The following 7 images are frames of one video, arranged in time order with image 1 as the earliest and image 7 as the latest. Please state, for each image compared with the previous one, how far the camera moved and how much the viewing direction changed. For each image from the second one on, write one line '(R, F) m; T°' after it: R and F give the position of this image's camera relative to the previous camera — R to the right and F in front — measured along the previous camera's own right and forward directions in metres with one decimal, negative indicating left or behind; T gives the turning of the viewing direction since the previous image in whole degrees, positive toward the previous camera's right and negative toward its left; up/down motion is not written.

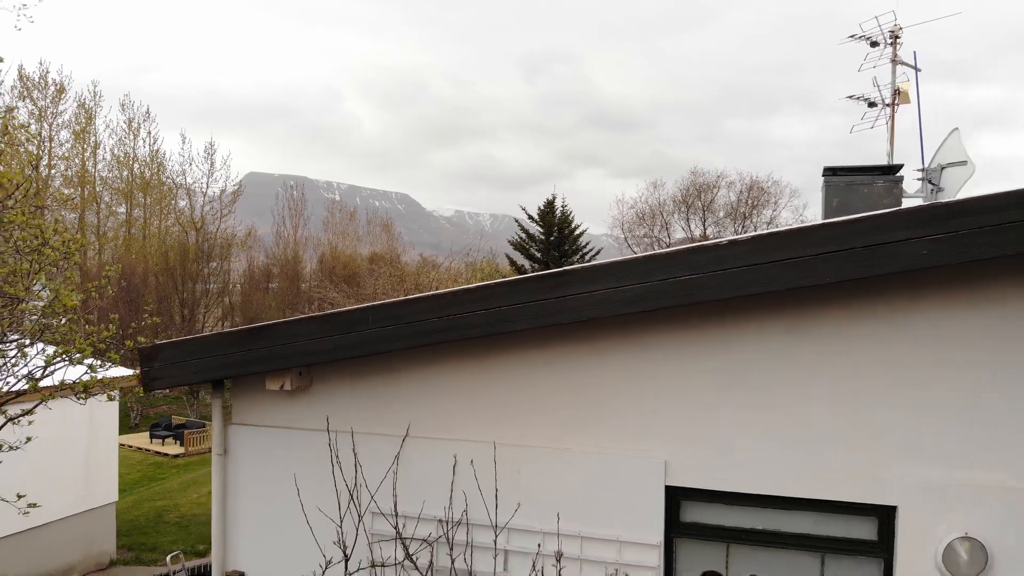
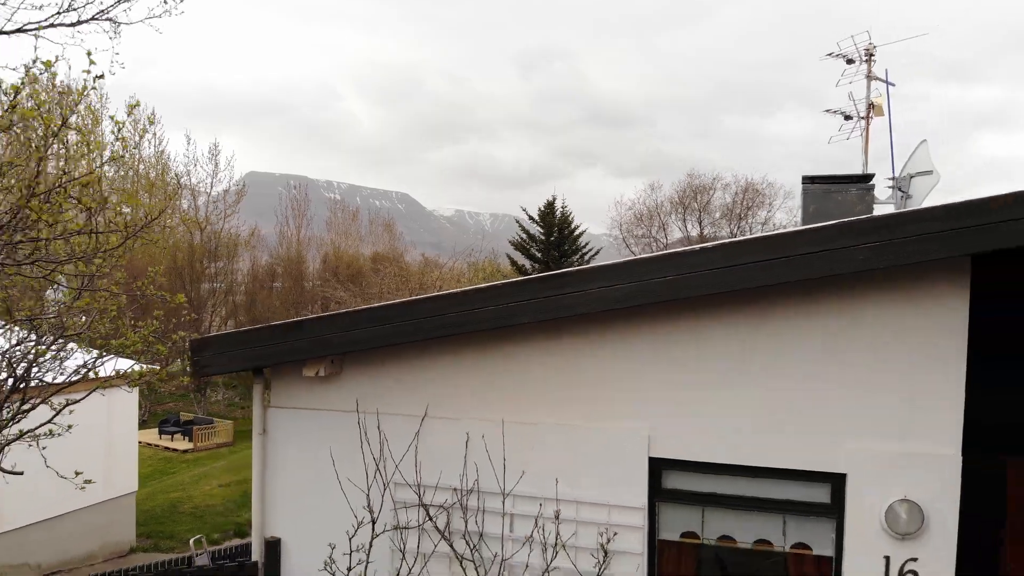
(0.0, -0.6) m; 0°
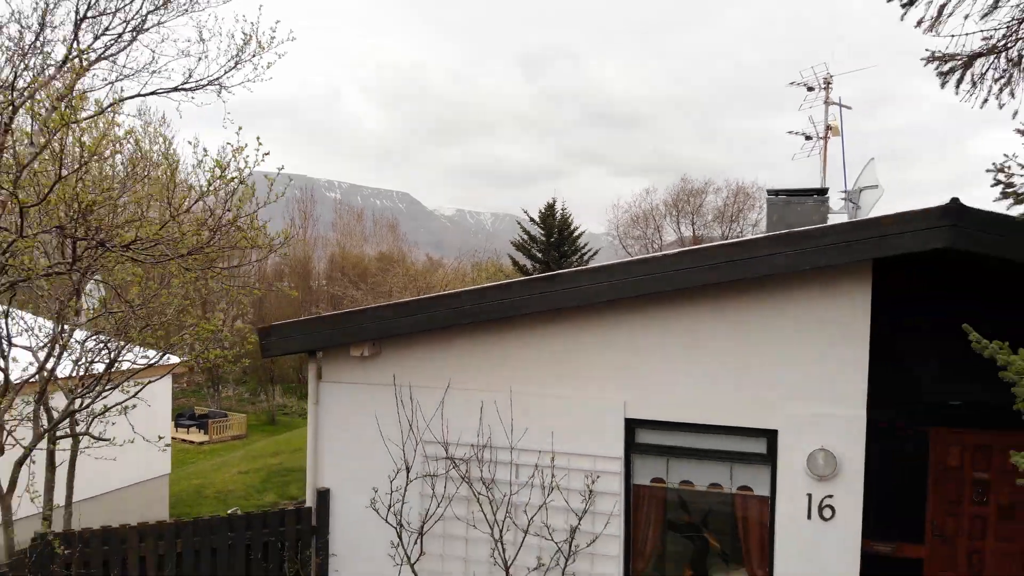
(0.0, -1.1) m; 0°
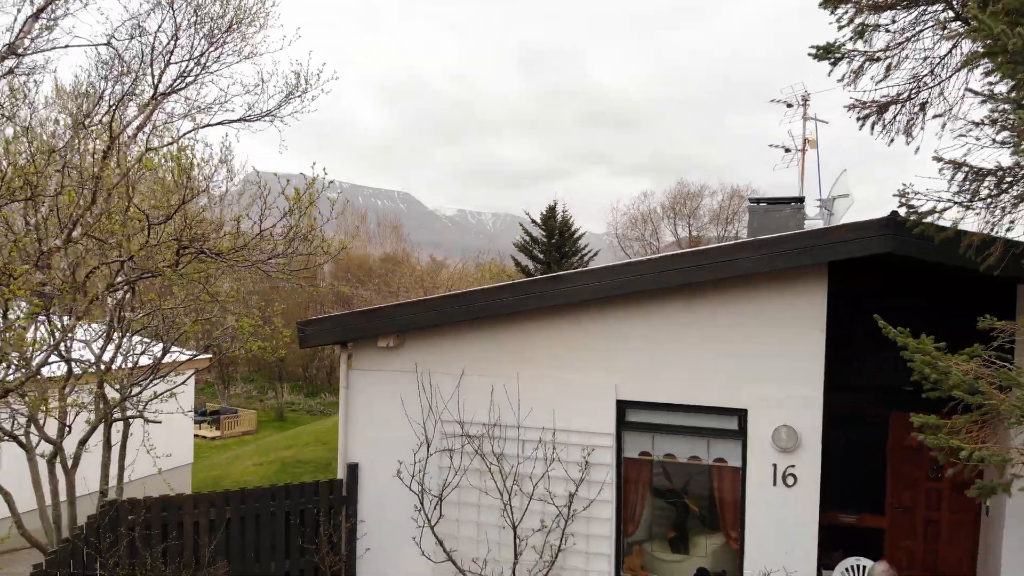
(-0.1, -0.8) m; 0°
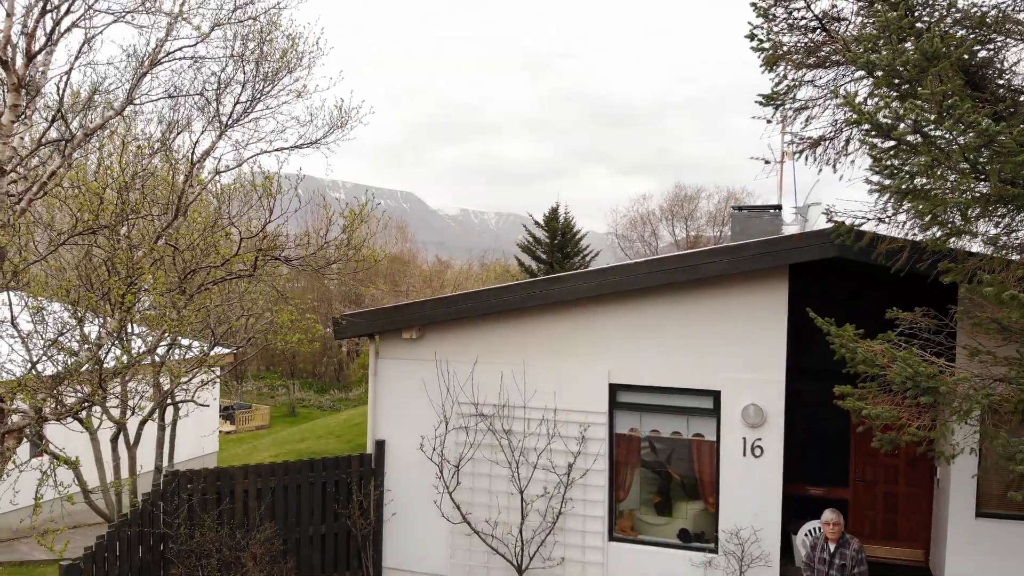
(0.0, -1.0) m; 0°
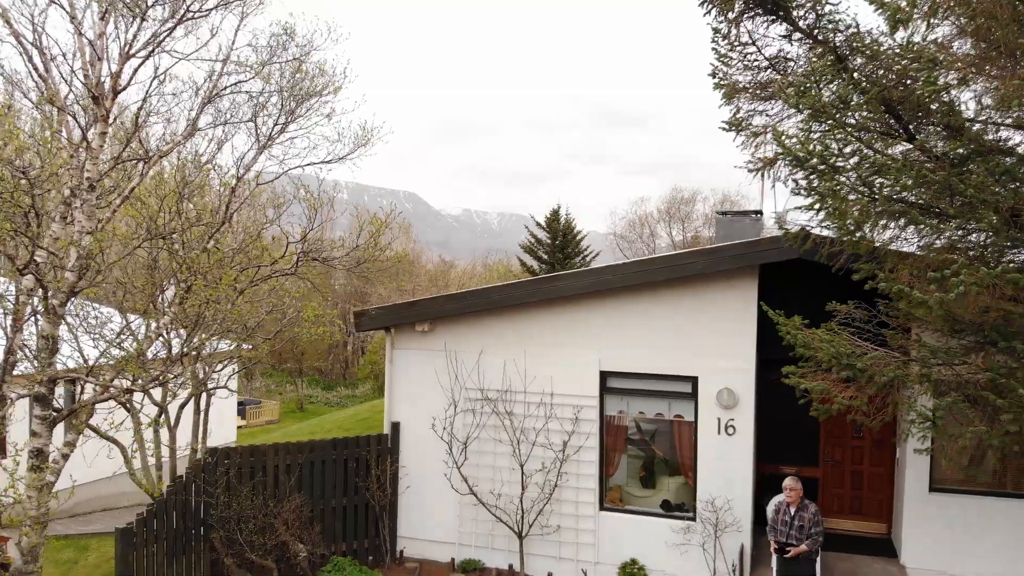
(0.0, -0.9) m; 0°
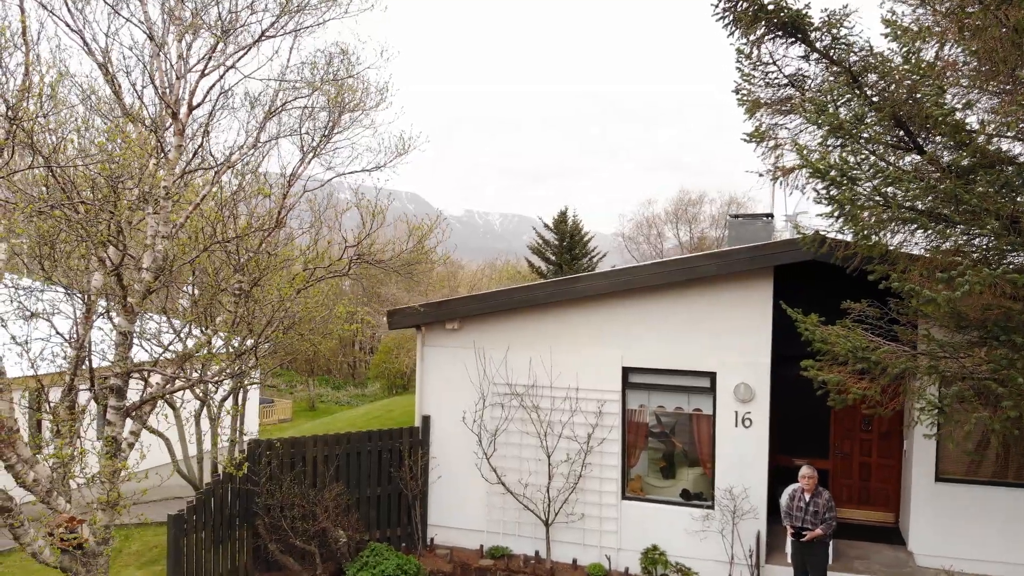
(-0.3, -0.4) m; 0°
